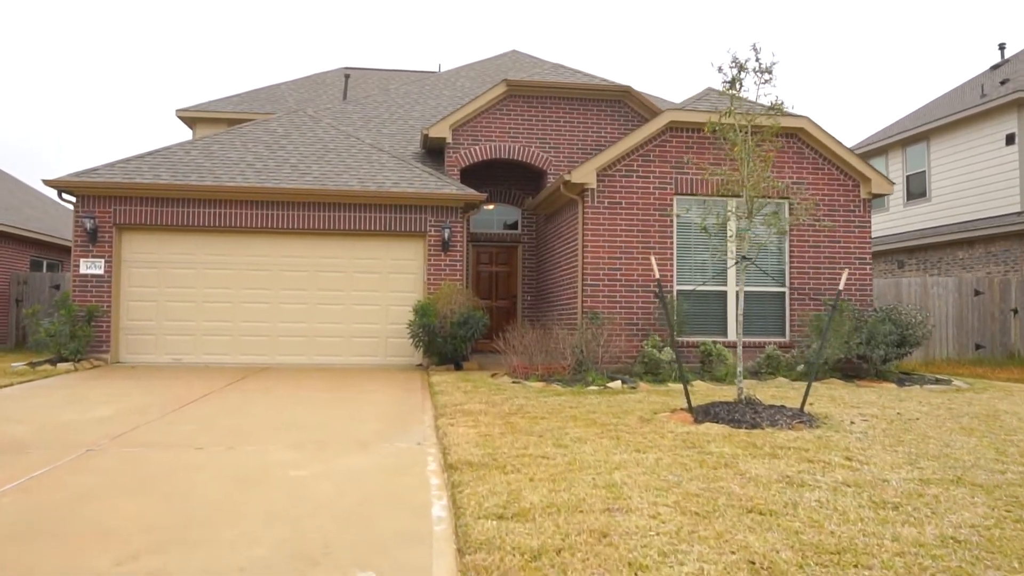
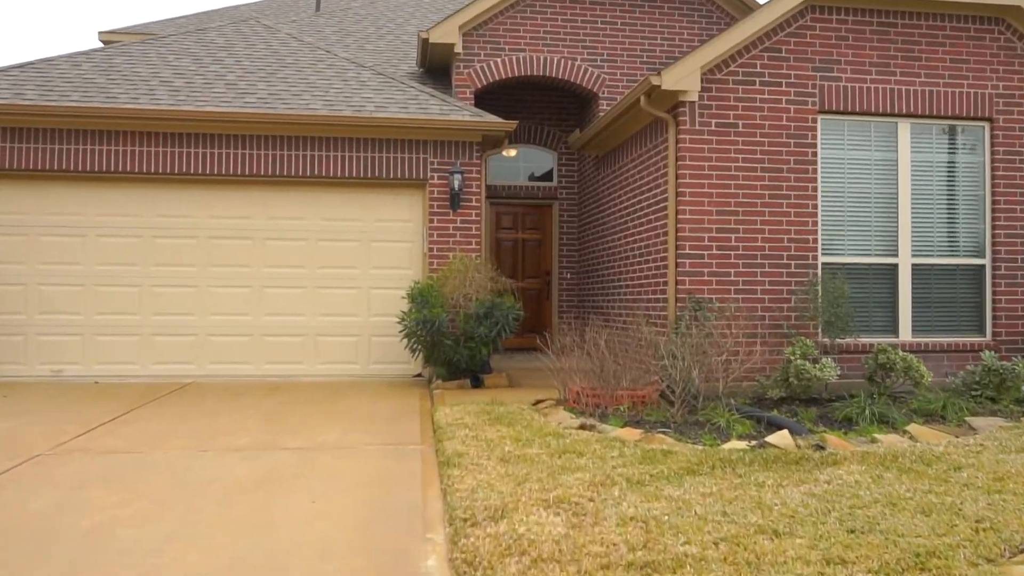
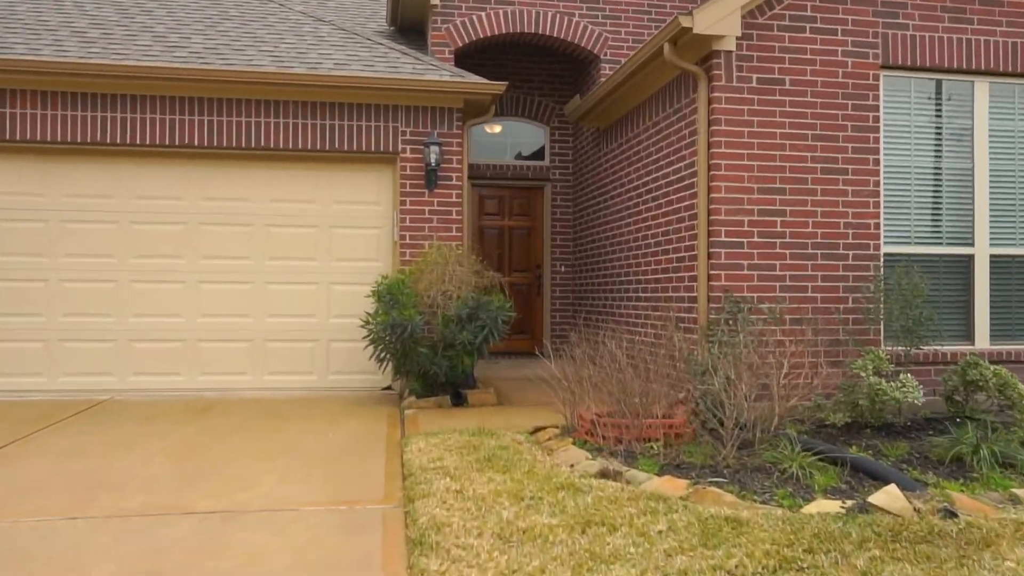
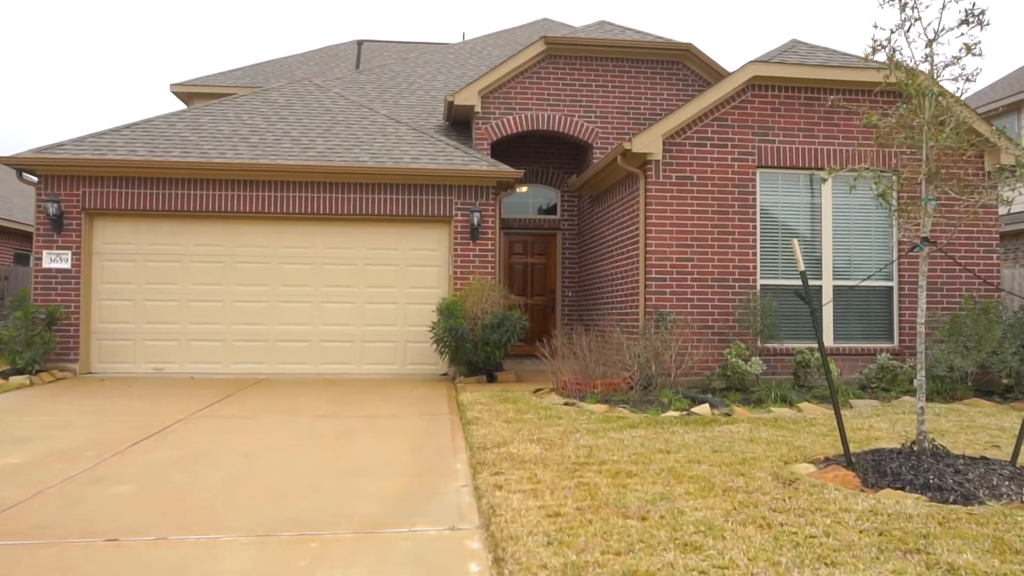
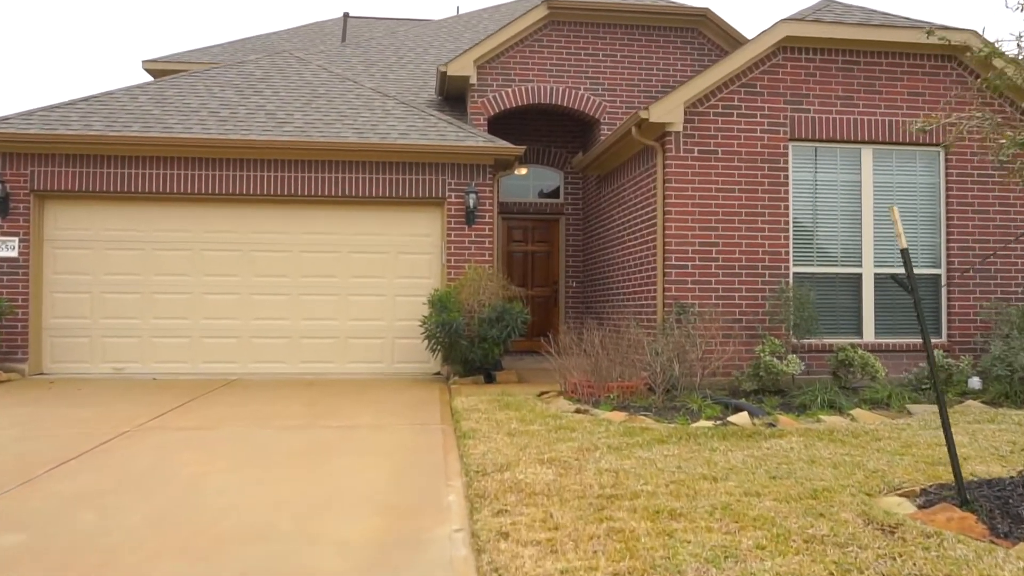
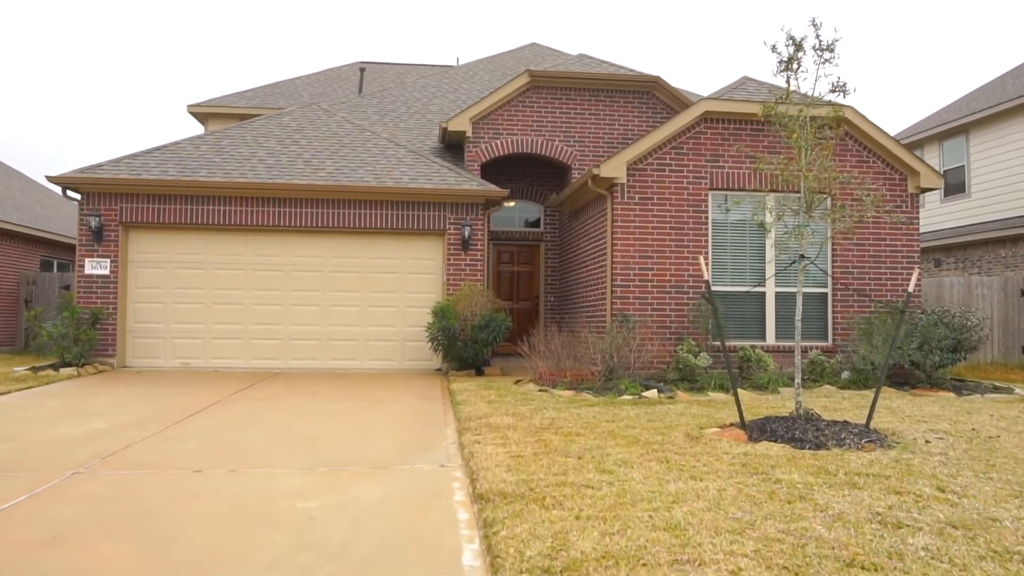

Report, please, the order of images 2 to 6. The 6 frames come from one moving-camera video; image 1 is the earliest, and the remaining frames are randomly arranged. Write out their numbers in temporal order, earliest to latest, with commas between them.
6, 4, 5, 2, 3
